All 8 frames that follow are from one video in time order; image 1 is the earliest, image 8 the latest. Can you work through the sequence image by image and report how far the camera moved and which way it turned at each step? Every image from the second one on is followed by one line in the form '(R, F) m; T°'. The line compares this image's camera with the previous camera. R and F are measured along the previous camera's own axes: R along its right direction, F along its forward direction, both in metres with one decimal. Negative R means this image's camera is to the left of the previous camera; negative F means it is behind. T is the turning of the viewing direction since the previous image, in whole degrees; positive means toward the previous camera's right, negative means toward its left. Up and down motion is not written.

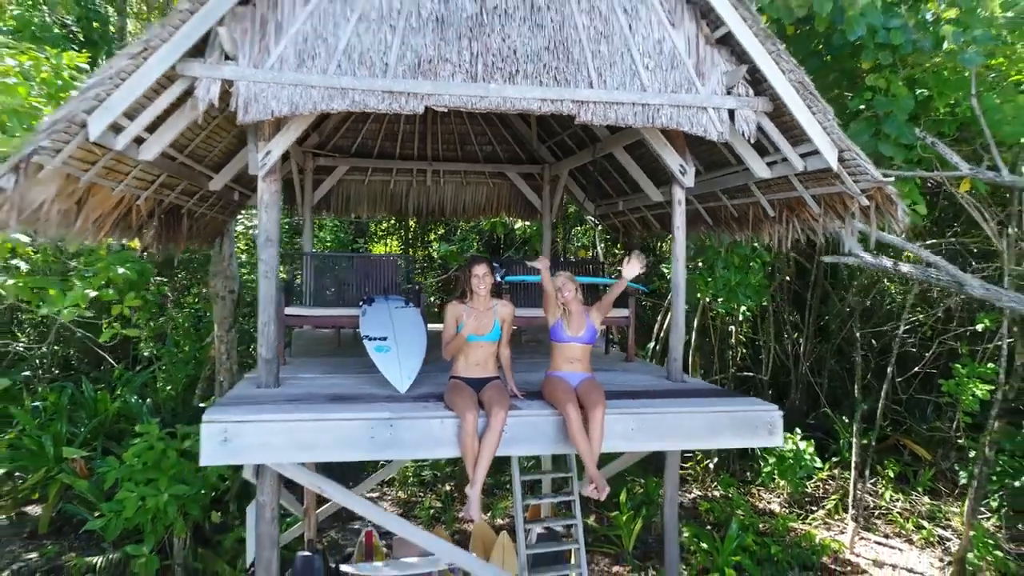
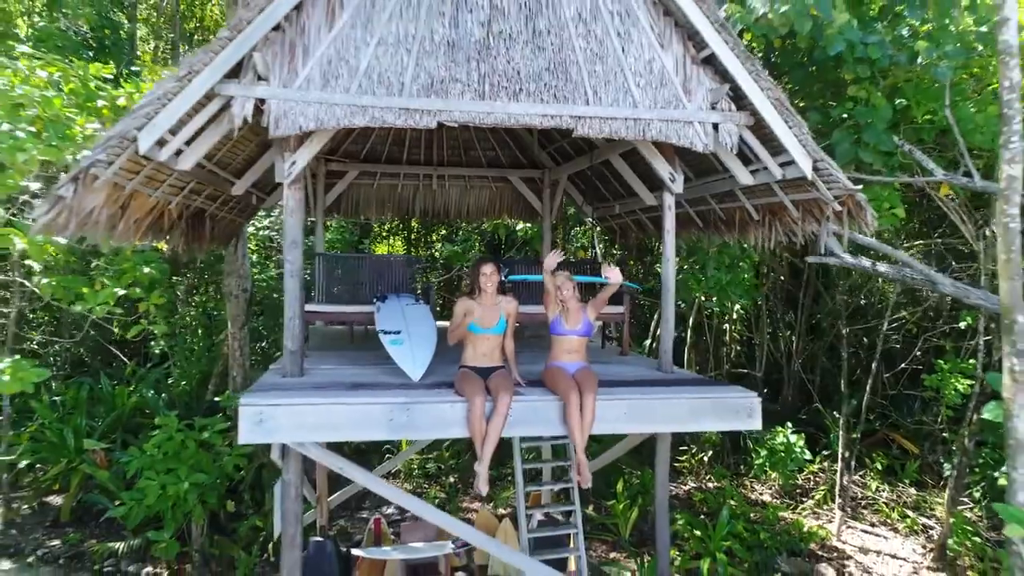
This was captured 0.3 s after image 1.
(0.0, -0.3) m; 0°
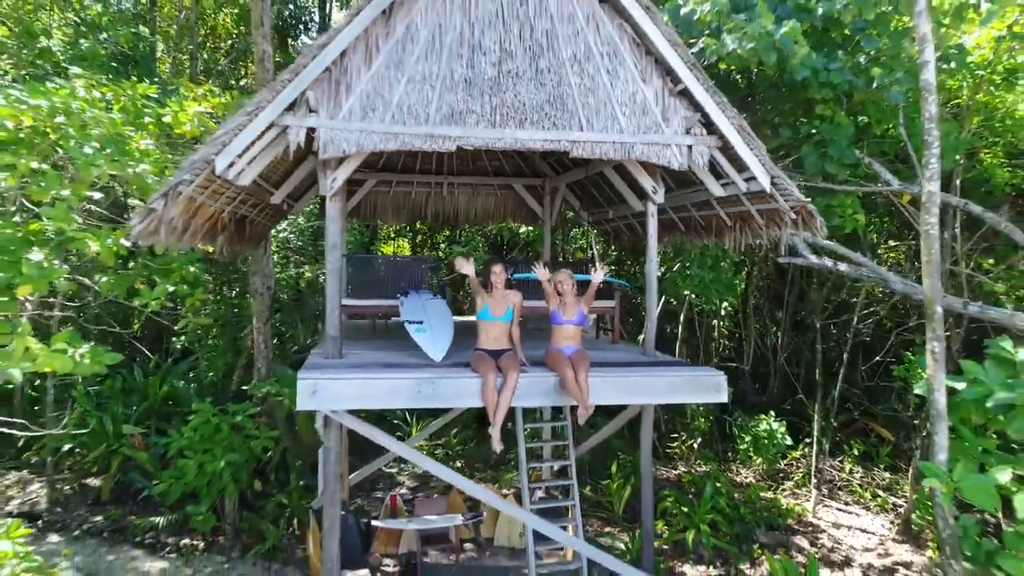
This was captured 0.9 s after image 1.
(0.0, -0.7) m; 0°
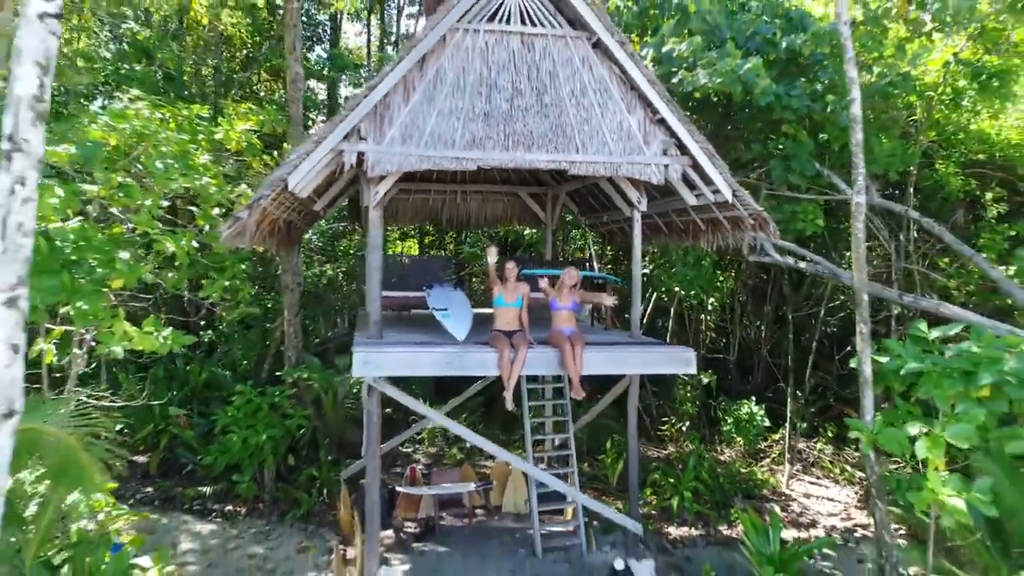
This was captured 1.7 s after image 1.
(-0.1, -1.0) m; 0°
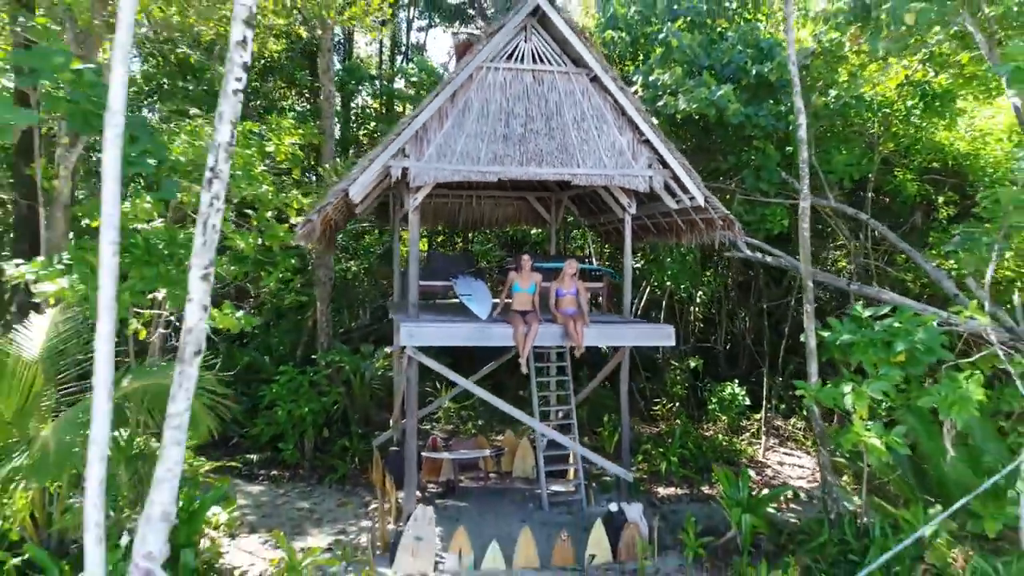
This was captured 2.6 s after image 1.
(-0.1, -1.2) m; 0°
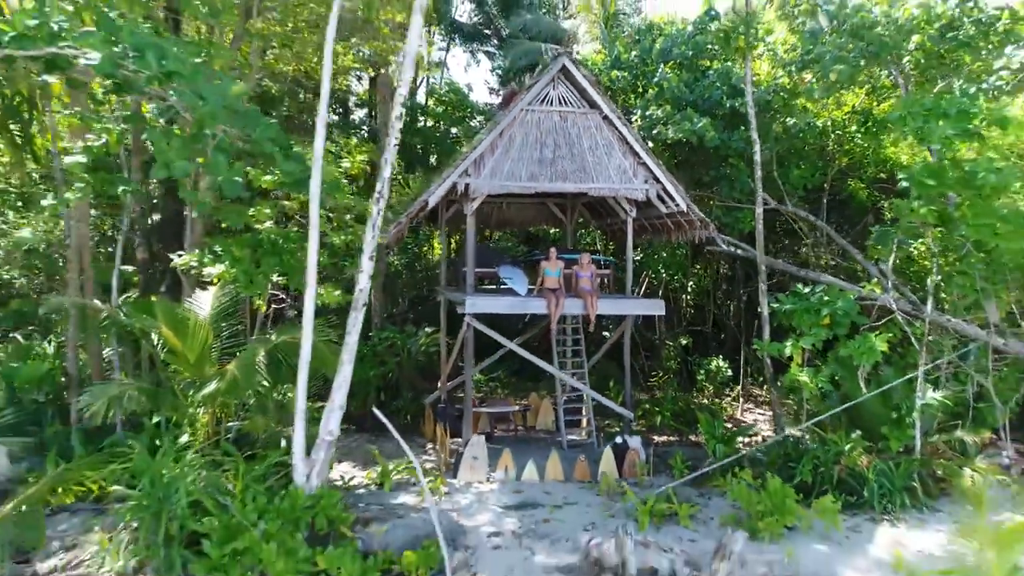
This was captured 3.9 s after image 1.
(-0.3, -2.3) m; 0°
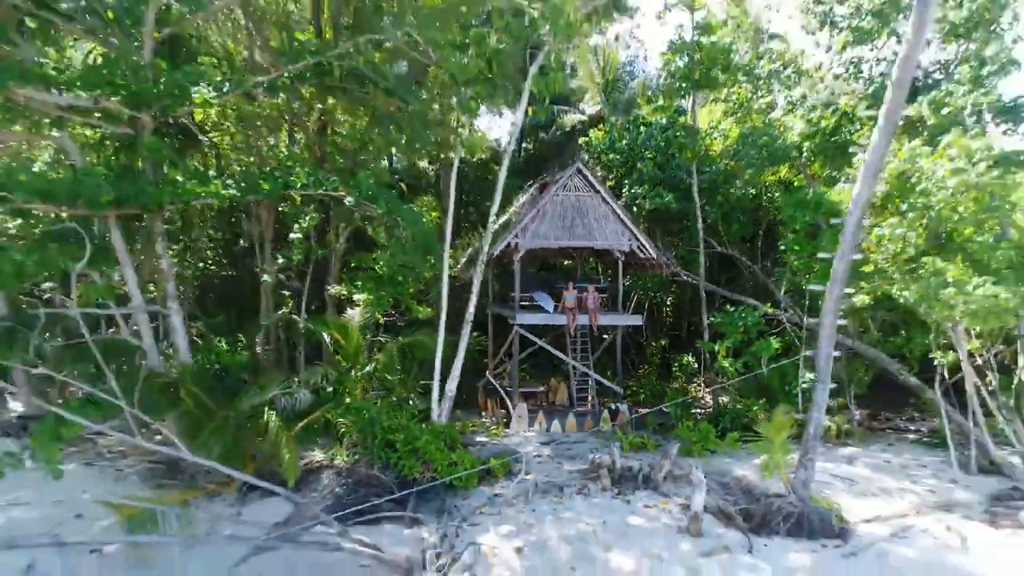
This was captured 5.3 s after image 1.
(-0.5, -5.0) m; 0°
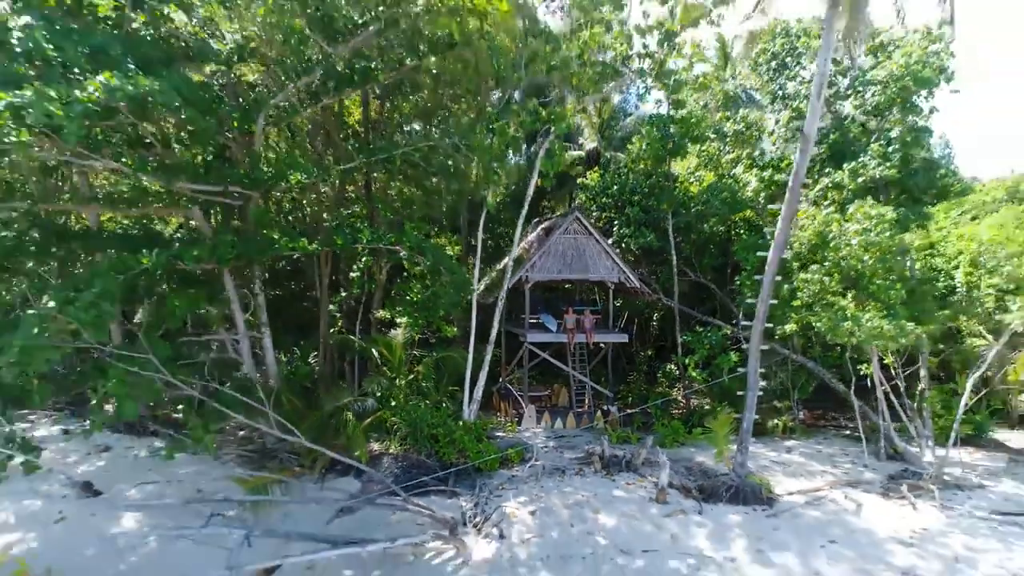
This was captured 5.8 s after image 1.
(-0.2, -3.3) m; 0°
